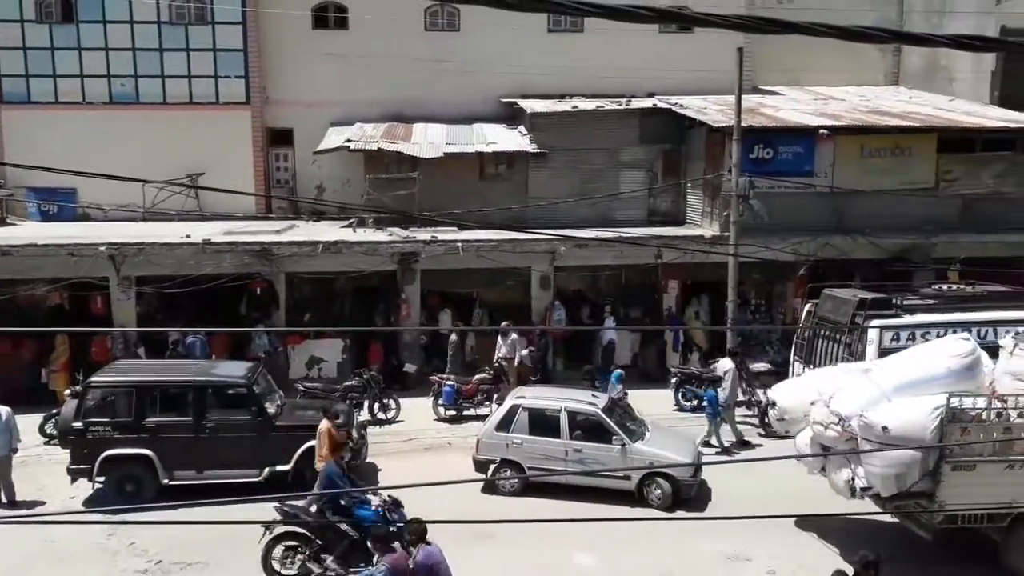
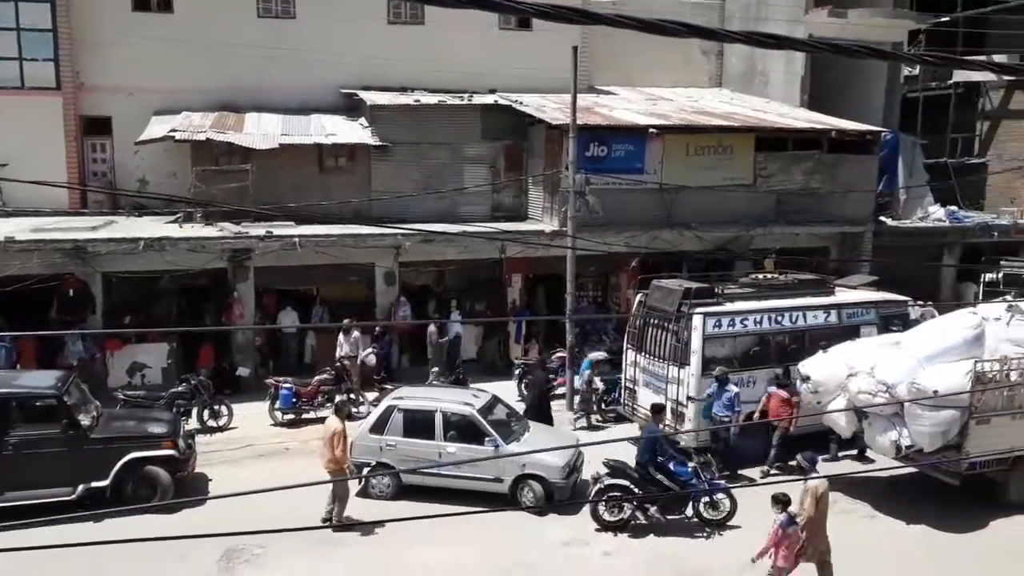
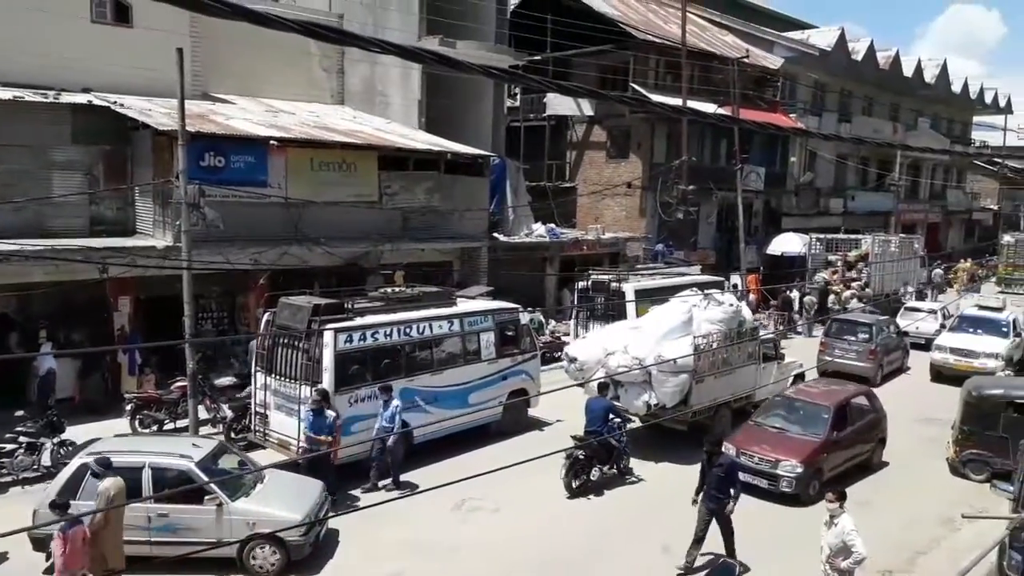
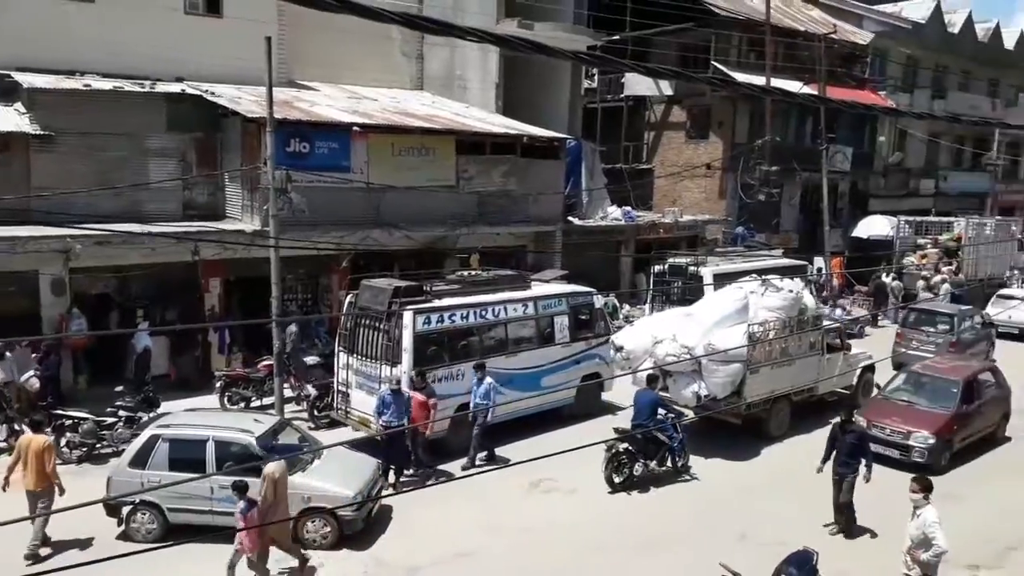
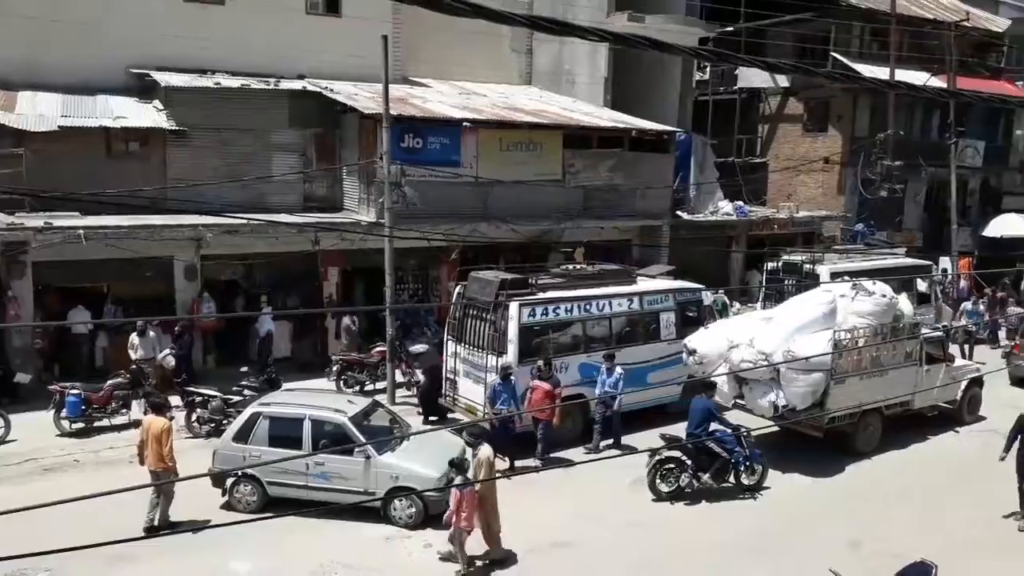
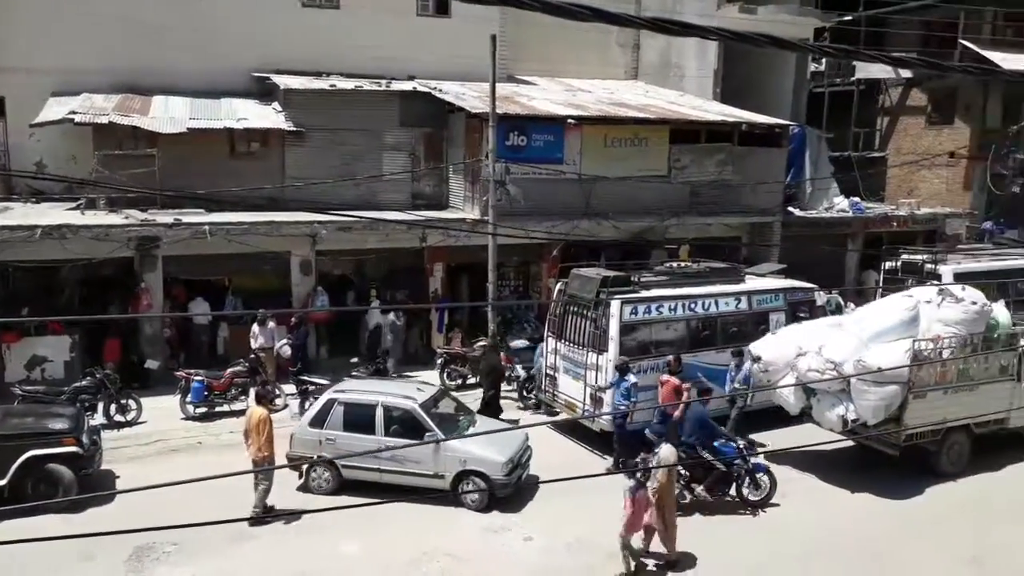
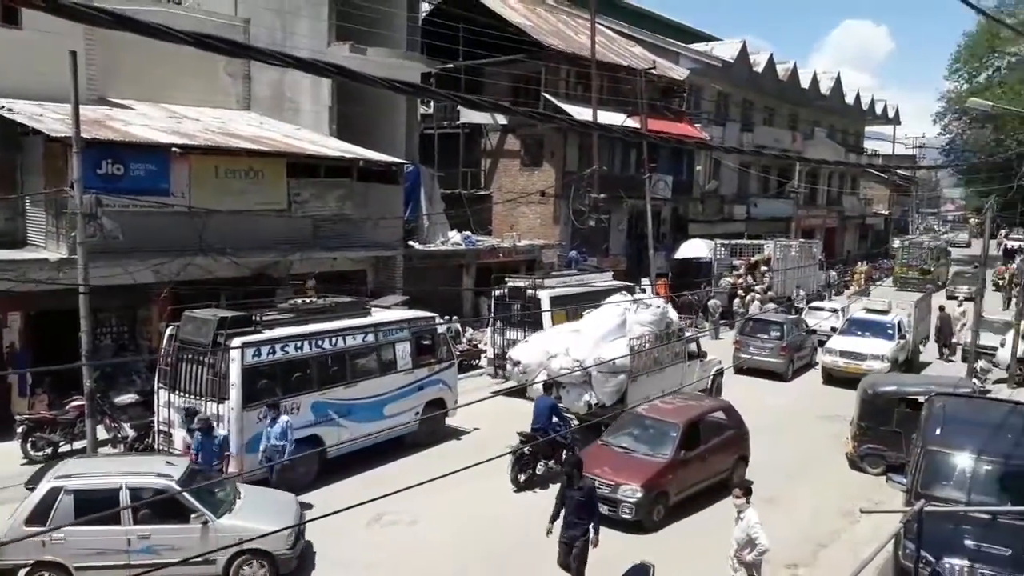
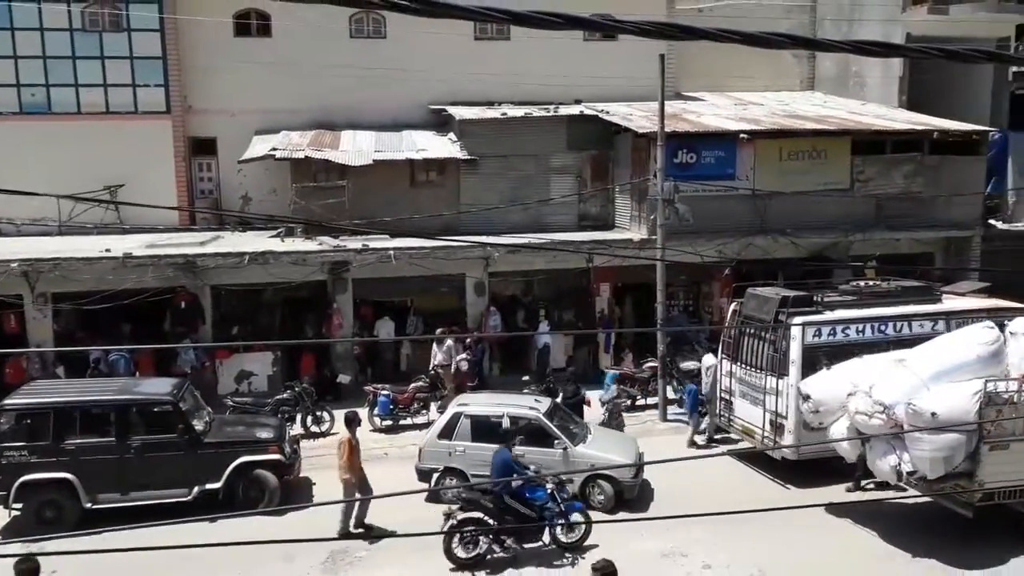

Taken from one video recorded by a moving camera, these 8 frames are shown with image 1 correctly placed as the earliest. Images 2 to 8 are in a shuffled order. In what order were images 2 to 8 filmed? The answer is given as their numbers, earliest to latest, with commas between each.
8, 2, 6, 5, 4, 3, 7
